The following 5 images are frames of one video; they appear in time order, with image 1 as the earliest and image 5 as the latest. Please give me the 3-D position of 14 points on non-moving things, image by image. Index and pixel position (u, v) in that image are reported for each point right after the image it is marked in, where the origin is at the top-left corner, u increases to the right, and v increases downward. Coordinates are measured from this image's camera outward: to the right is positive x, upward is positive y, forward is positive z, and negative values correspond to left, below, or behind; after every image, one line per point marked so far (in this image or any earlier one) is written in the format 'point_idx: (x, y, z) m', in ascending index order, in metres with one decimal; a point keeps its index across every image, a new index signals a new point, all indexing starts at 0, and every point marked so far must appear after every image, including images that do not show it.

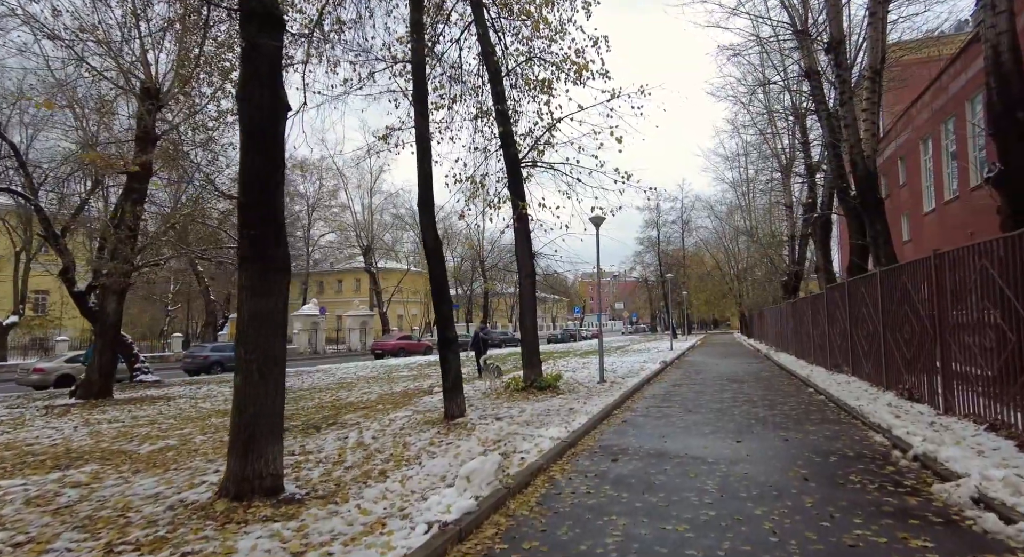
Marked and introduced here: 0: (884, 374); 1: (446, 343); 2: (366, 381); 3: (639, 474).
0: (+7.1, -1.8, +9.9) m
1: (-1.1, -1.1, +8.5) m
2: (-4.8, -3.4, +17.2) m
3: (+1.3, -2.0, +5.4) m
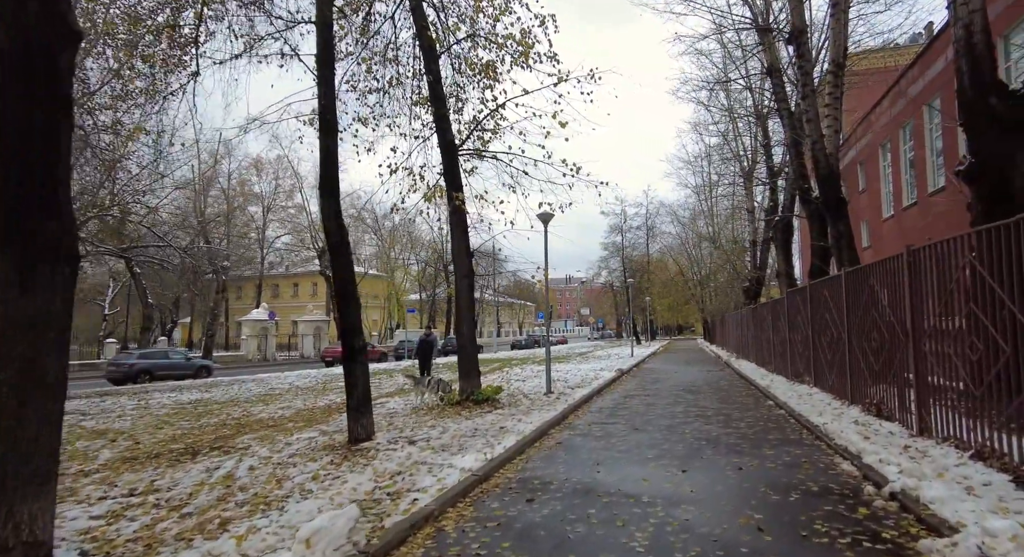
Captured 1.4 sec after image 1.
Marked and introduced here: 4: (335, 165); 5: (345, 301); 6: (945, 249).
0: (+5.8, -1.9, +9.0) m
1: (-2.2, -1.0, +7.2) m
2: (-6.5, -3.4, +15.6) m
3: (+0.3, -2.0, +4.2) m
4: (-2.5, +1.6, +7.3) m
5: (-2.3, -0.3, +7.2) m
6: (+4.7, +0.3, +5.7) m
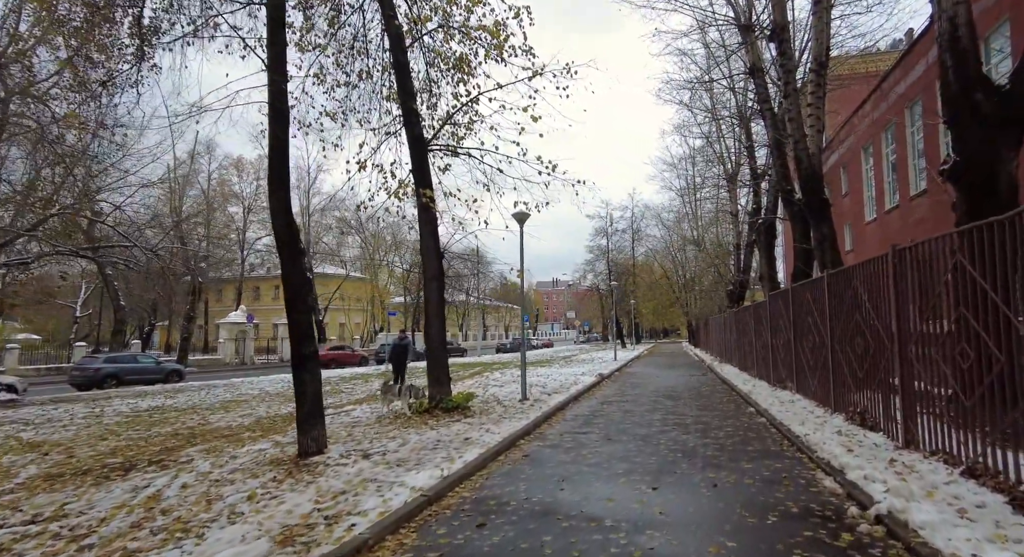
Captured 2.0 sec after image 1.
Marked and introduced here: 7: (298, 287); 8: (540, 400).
0: (+5.3, -1.9, +8.7) m
1: (-2.7, -1.0, +6.7) m
2: (-7.1, -3.4, +15.0) m
3: (-0.1, -2.0, +3.7) m
4: (-3.0, +1.6, +6.8) m
5: (-2.8, -0.3, +6.7) m
6: (+4.2, +0.3, +5.3) m
7: (-2.7, -0.1, +6.7) m
8: (+0.6, -2.7, +11.7) m
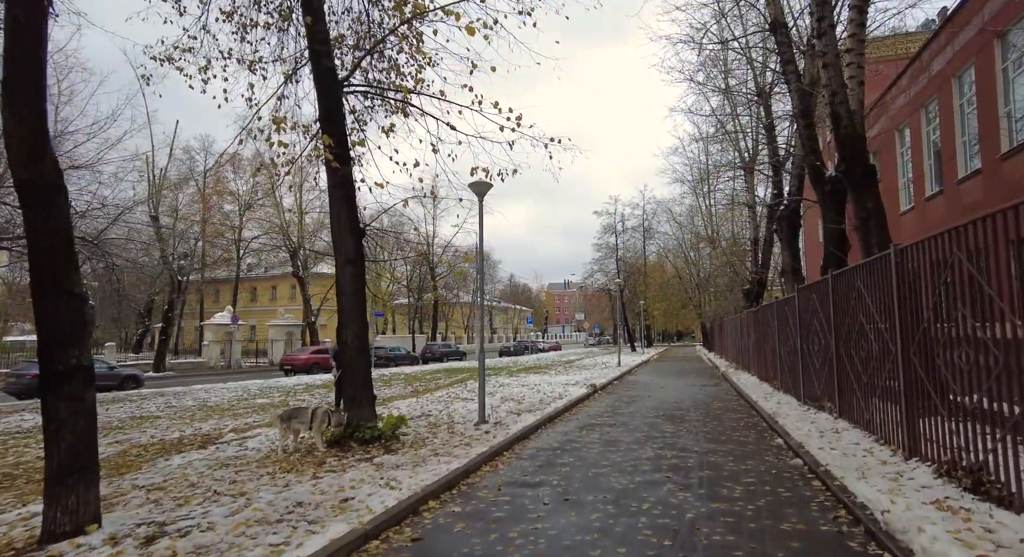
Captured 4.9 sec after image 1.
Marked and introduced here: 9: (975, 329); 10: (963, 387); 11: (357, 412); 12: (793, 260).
0: (+4.4, -1.7, +5.9) m
1: (-3.6, -0.8, +4.1) m
2: (-7.9, -3.2, +12.6) m
3: (-1.1, -1.7, +1.1) m
4: (-3.9, +1.8, +4.3) m
5: (-3.7, -0.1, +4.2) m
6: (+3.3, +0.6, +2.6) m
7: (-3.7, +0.1, +4.2) m
8: (-0.2, -2.5, +9.1) m
9: (+3.9, -0.5, +4.3) m
10: (+3.9, -0.9, +4.5) m
11: (-2.2, -1.9, +7.7) m
12: (+10.2, +0.6, +19.0) m
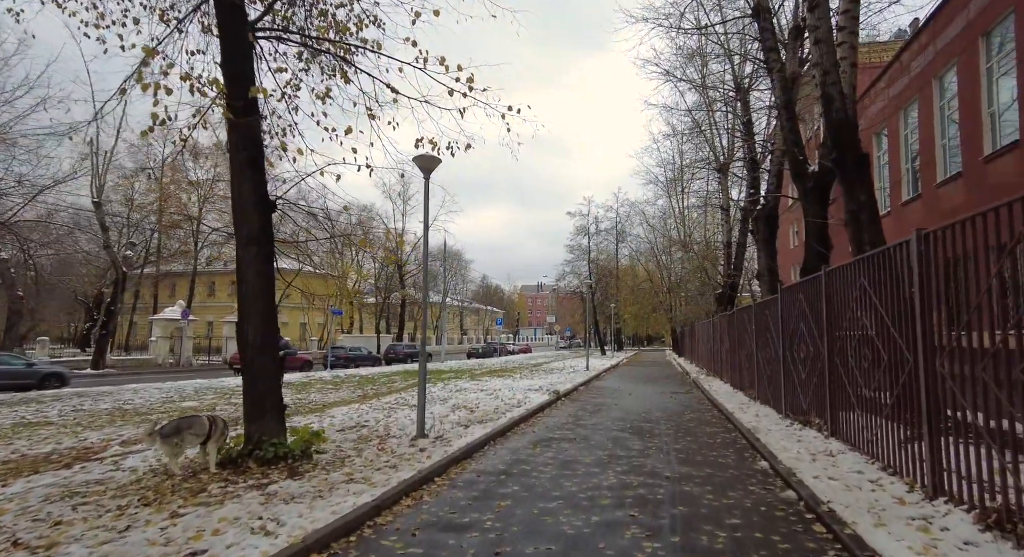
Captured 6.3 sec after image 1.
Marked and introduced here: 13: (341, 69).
0: (+3.8, -1.6, +4.9) m
1: (-4.2, -0.6, +2.7) m
2: (-8.9, -2.9, +10.9) m
3: (-1.5, -1.5, -0.2) m
4: (-4.4, +2.1, +2.8) m
5: (-4.2, +0.2, +2.7) m
6: (+2.8, +0.6, +1.5) m
7: (-4.2, +0.4, +2.7) m
8: (-1.0, -2.3, +7.8) m
9: (+3.3, -0.4, +3.2) m
10: (+3.4, -0.8, +3.4) m
11: (-3.0, -1.7, +6.3) m
12: (+8.9, +0.5, +18.2) m
13: (-2.7, +3.3, +8.2) m
